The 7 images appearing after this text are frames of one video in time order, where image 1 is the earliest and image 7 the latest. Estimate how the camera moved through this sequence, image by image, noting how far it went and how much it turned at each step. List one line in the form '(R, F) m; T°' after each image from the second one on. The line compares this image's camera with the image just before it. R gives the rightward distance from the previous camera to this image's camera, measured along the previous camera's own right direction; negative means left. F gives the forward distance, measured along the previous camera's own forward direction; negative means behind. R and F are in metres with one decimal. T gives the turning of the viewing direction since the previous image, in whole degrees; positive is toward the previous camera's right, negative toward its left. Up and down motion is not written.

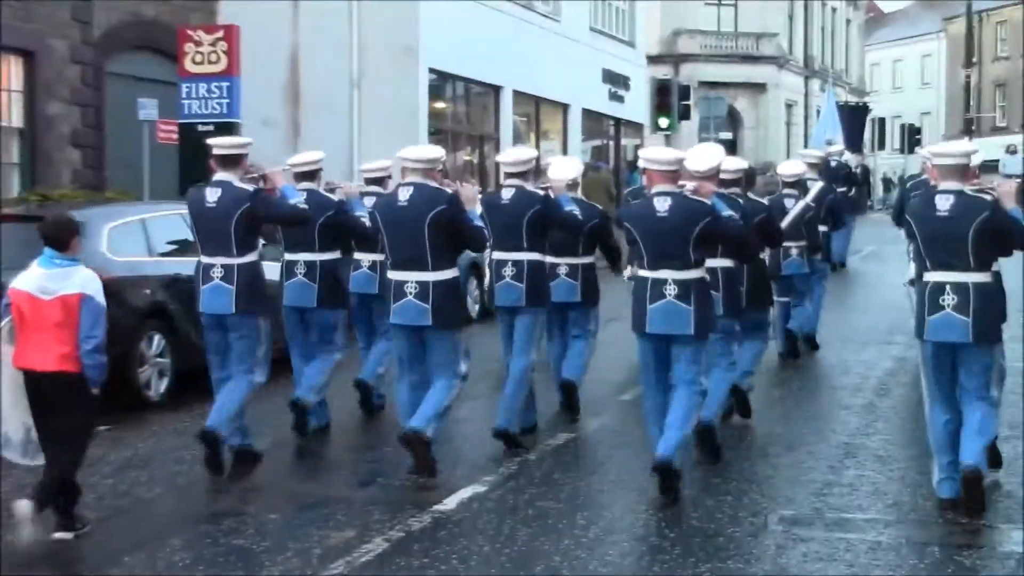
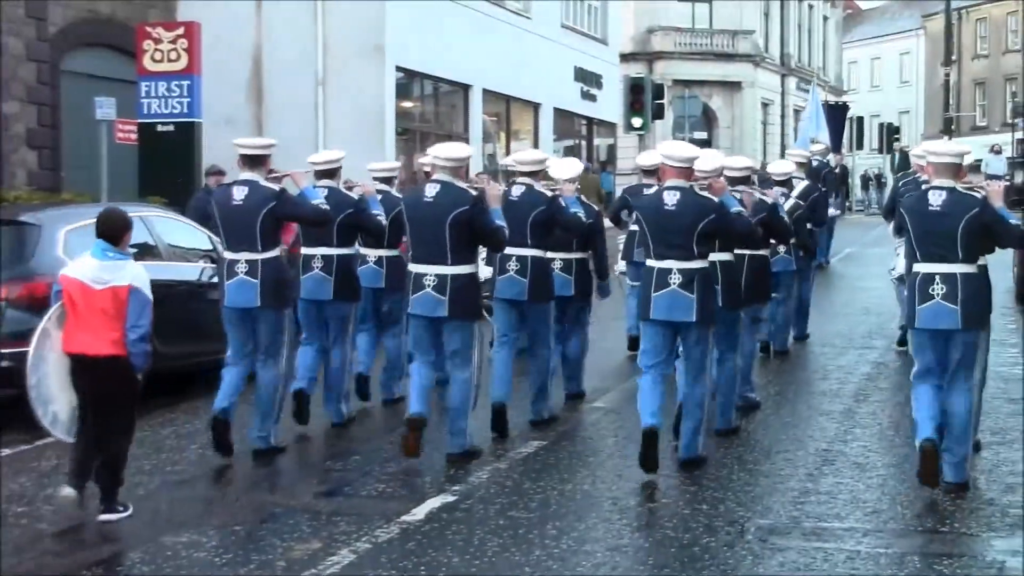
(+0.2, +0.2) m; 0°
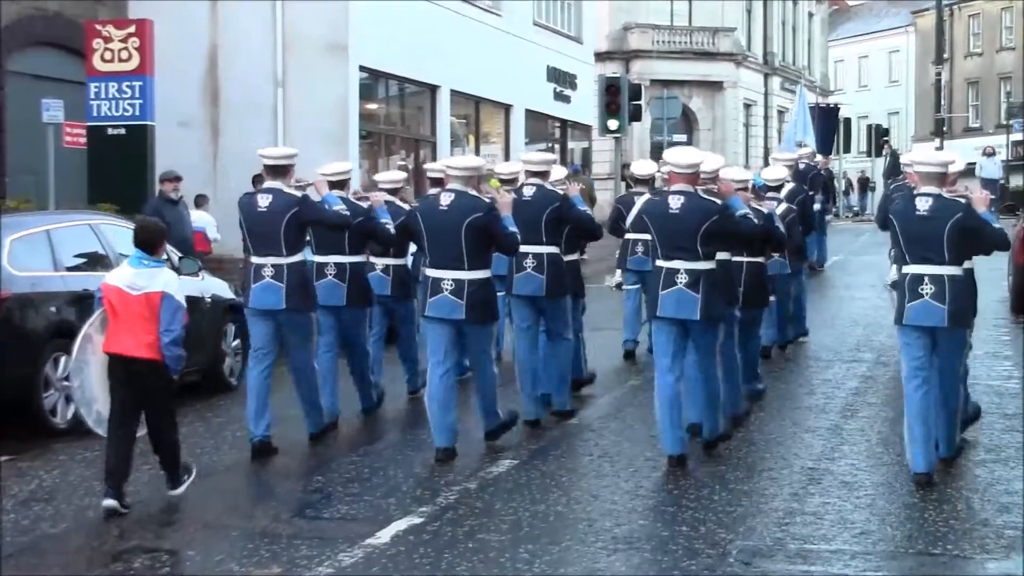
(+0.2, +0.4) m; 0°
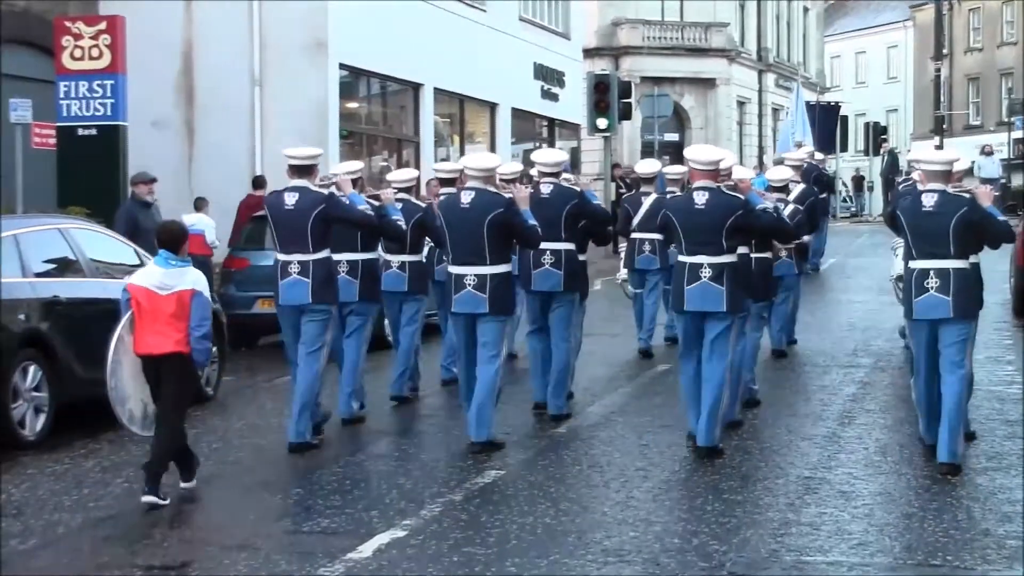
(+0.1, +0.3) m; 0°
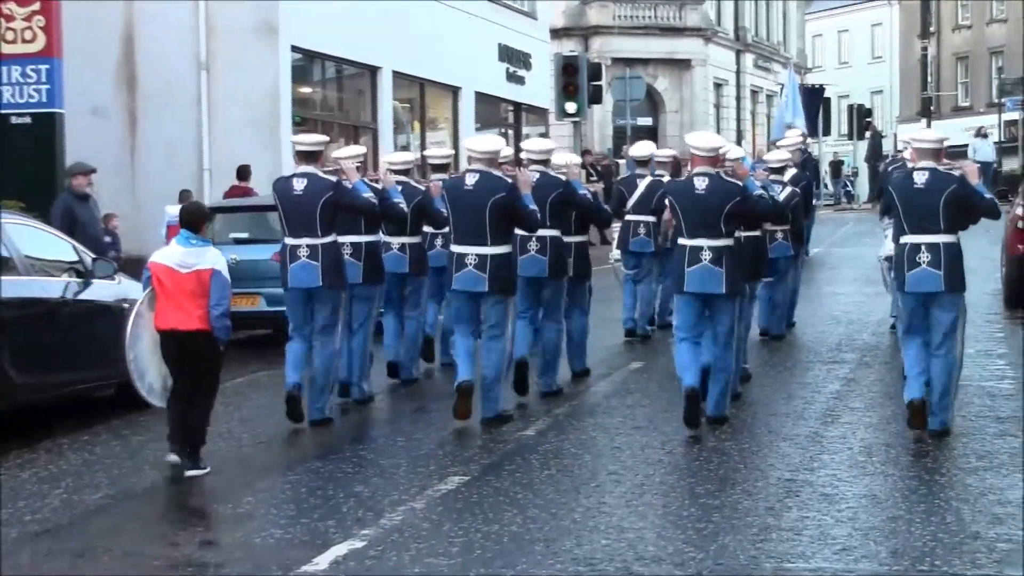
(+0.1, +0.4) m; 0°
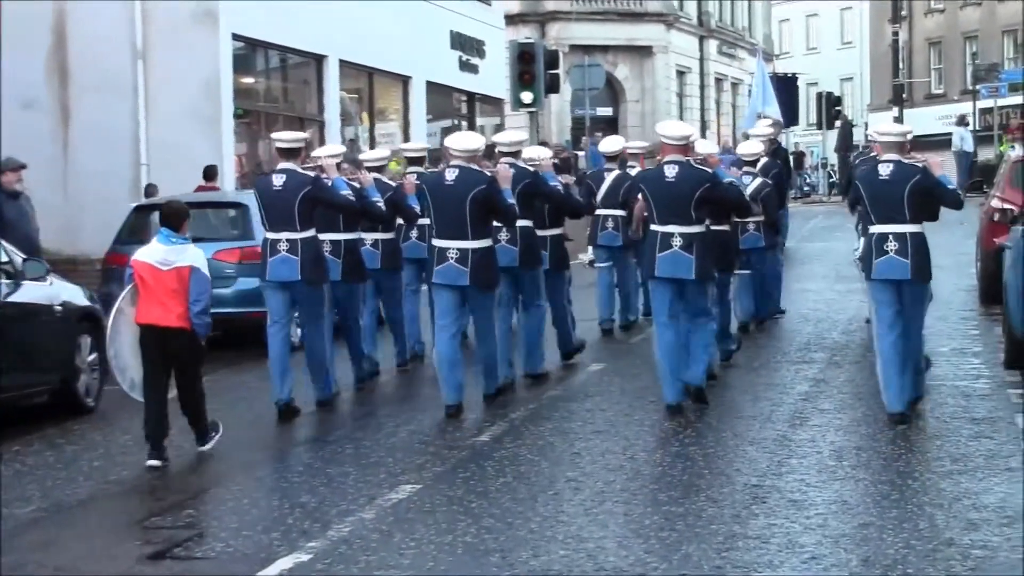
(+0.2, +0.4) m; +1°
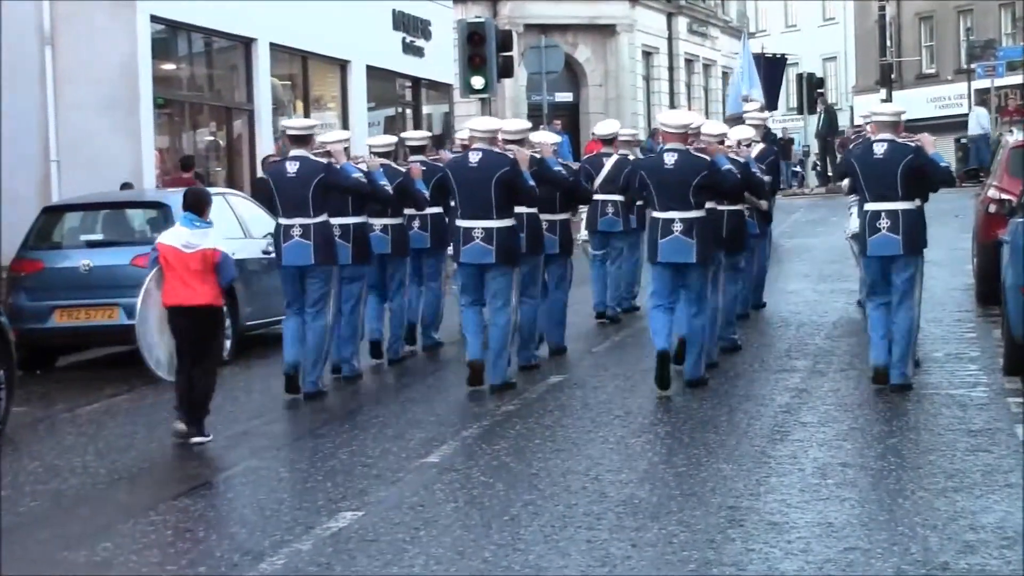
(+0.2, +0.7) m; 0°
